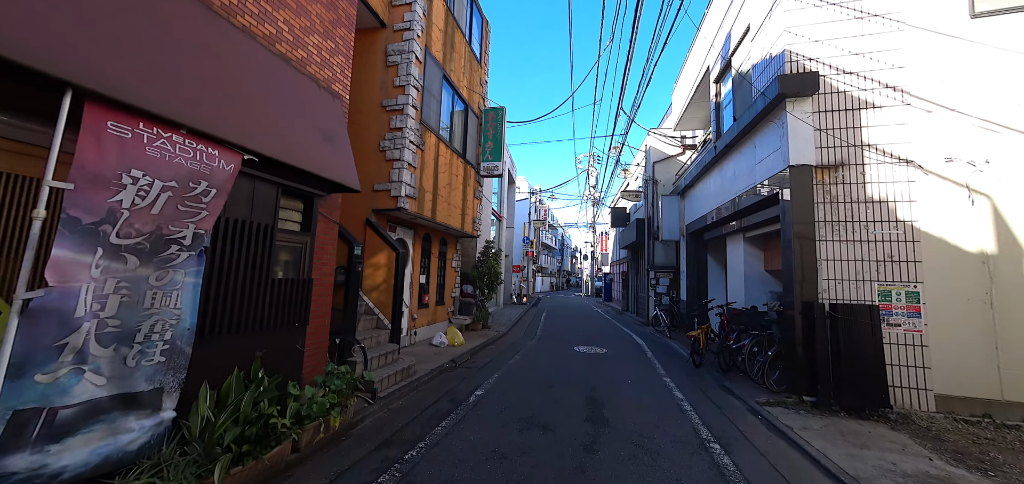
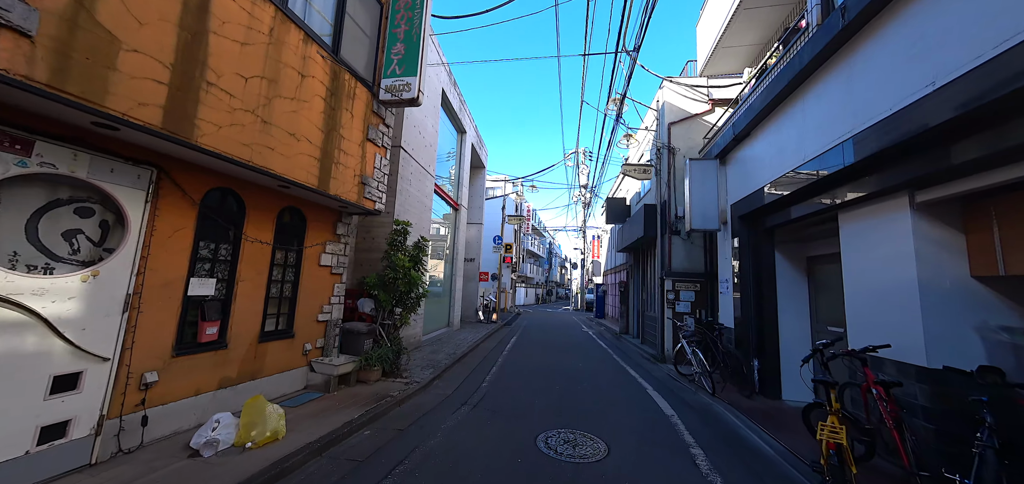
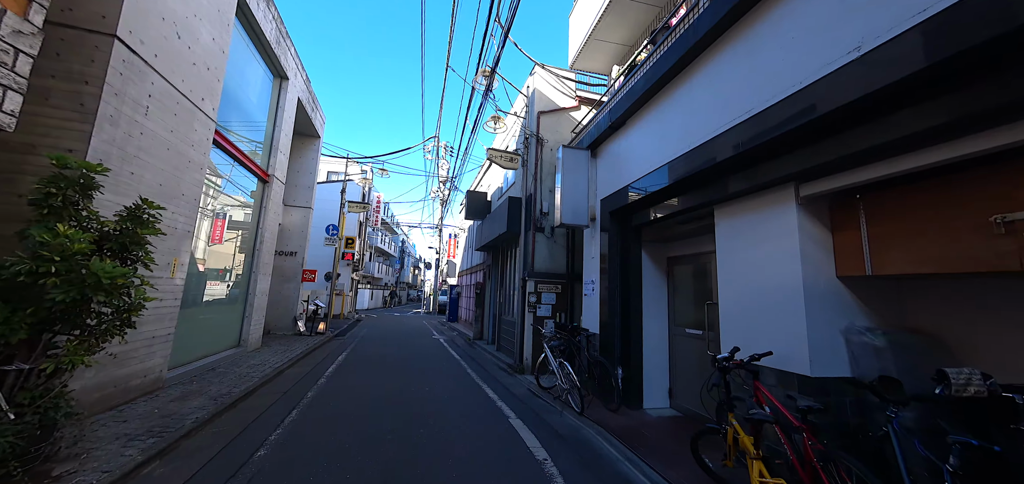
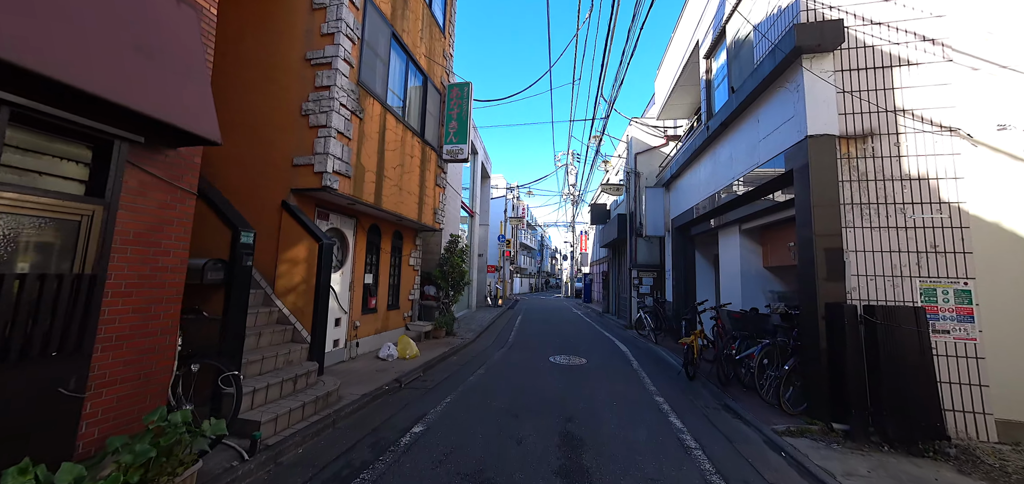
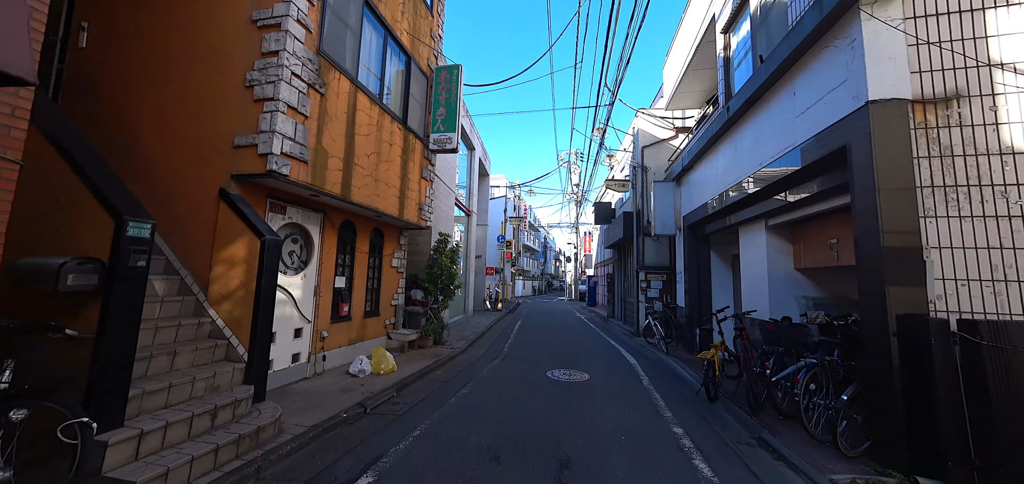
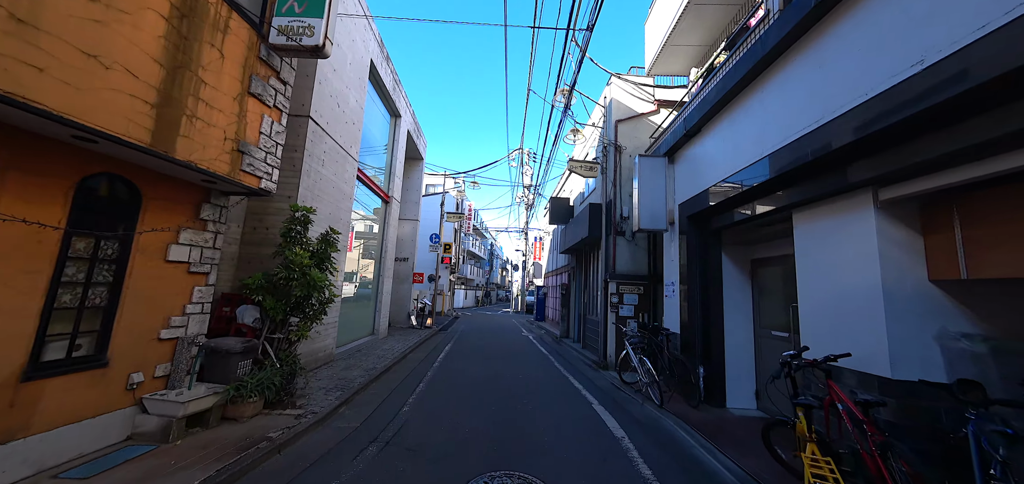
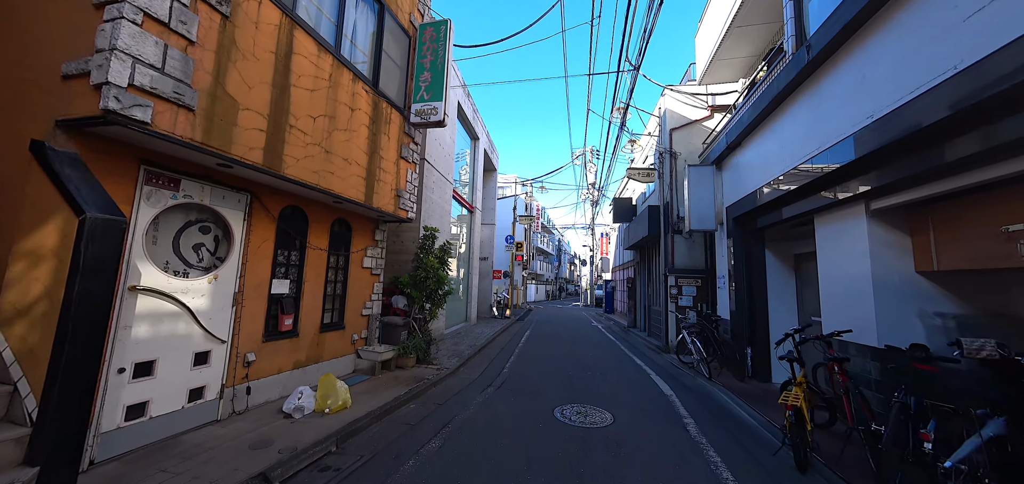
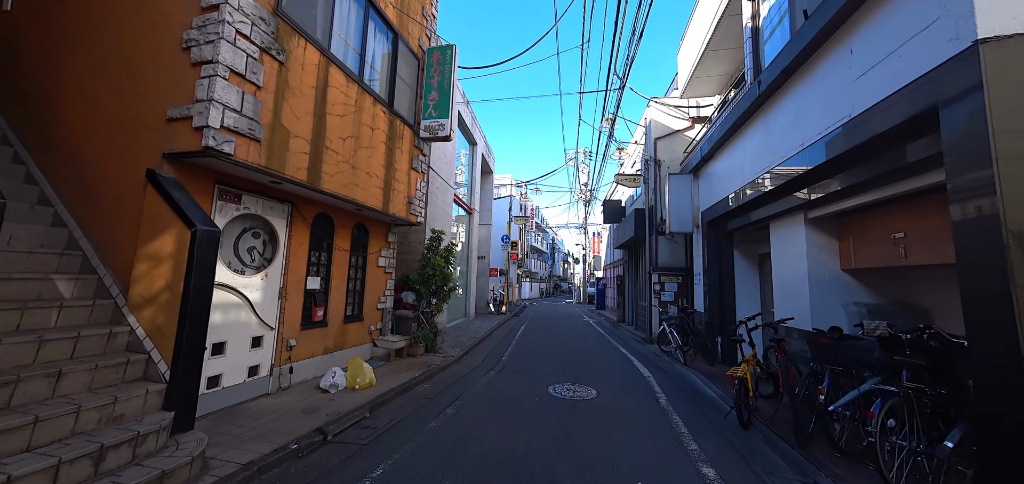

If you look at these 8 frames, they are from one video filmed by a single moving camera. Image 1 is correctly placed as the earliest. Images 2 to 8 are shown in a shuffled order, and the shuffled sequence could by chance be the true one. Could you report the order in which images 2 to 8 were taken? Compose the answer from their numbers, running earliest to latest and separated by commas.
4, 5, 8, 7, 2, 6, 3
